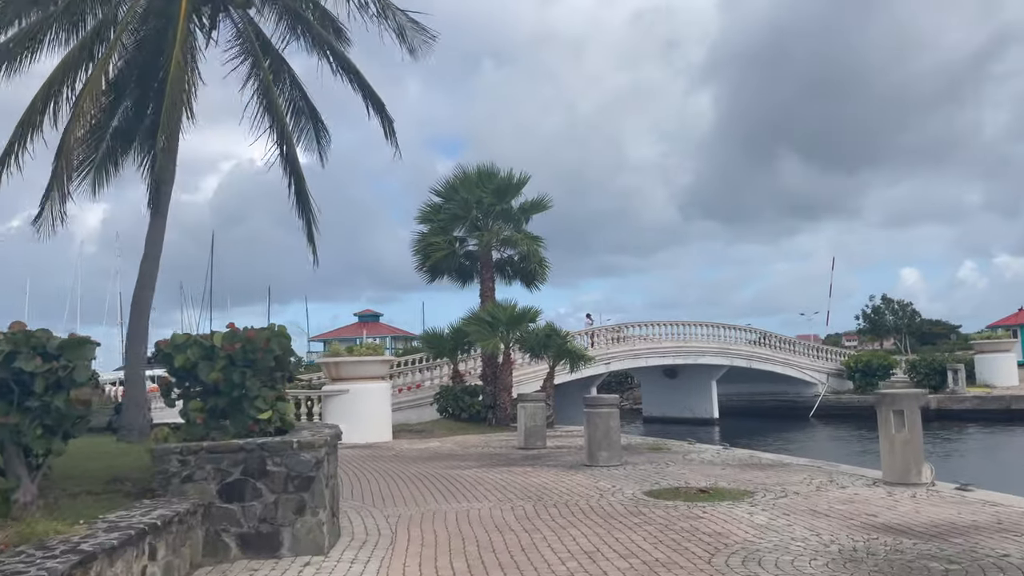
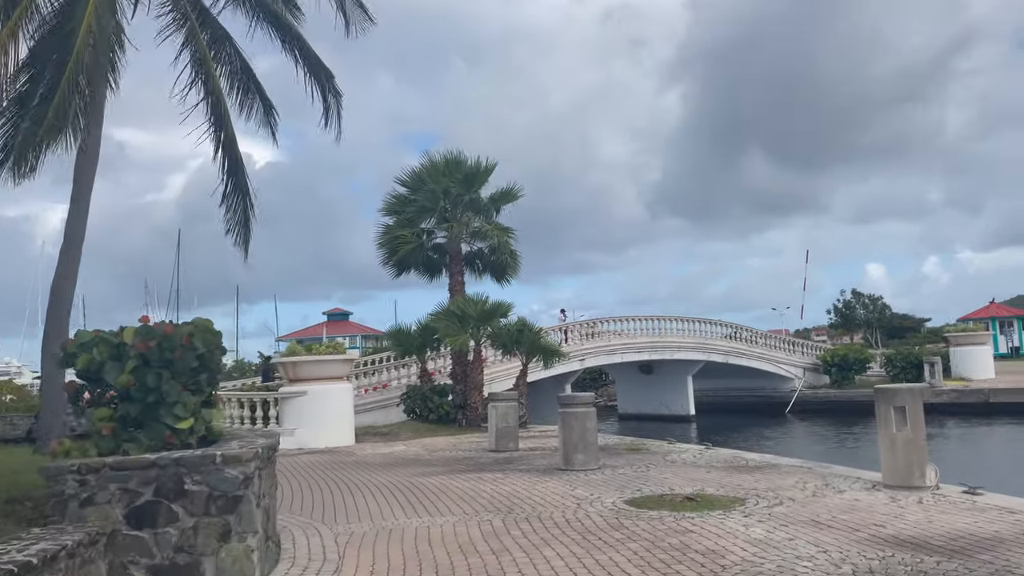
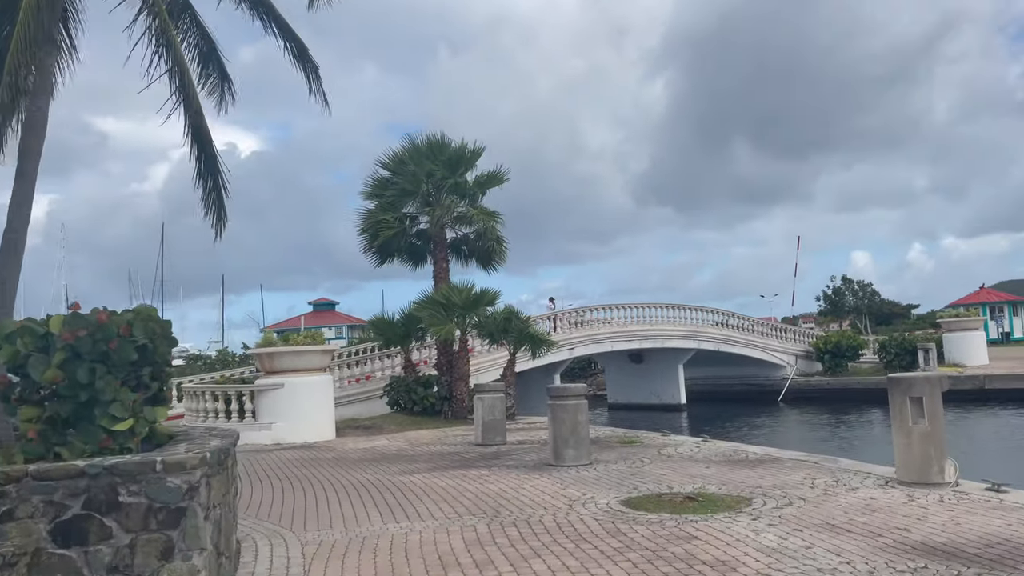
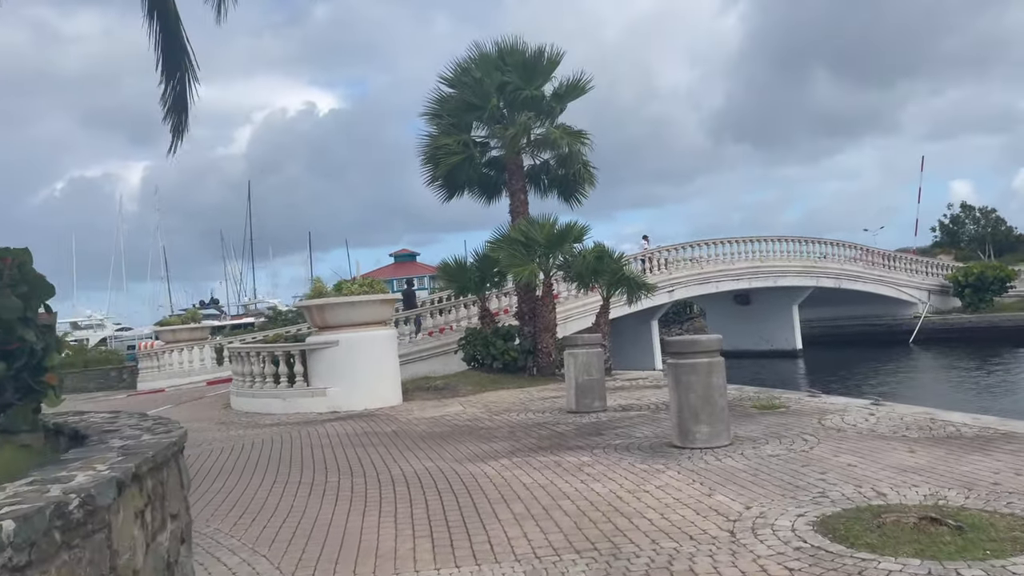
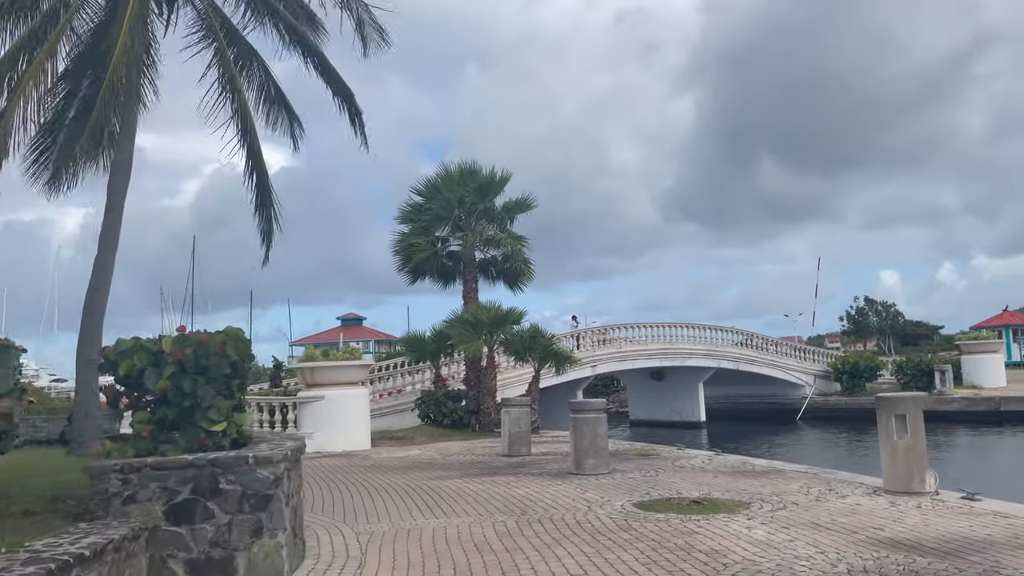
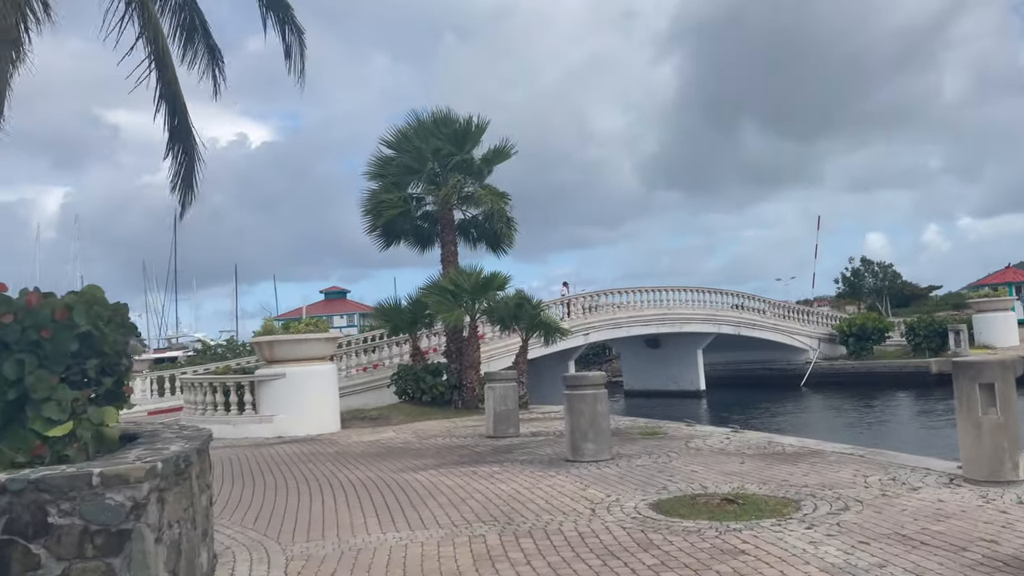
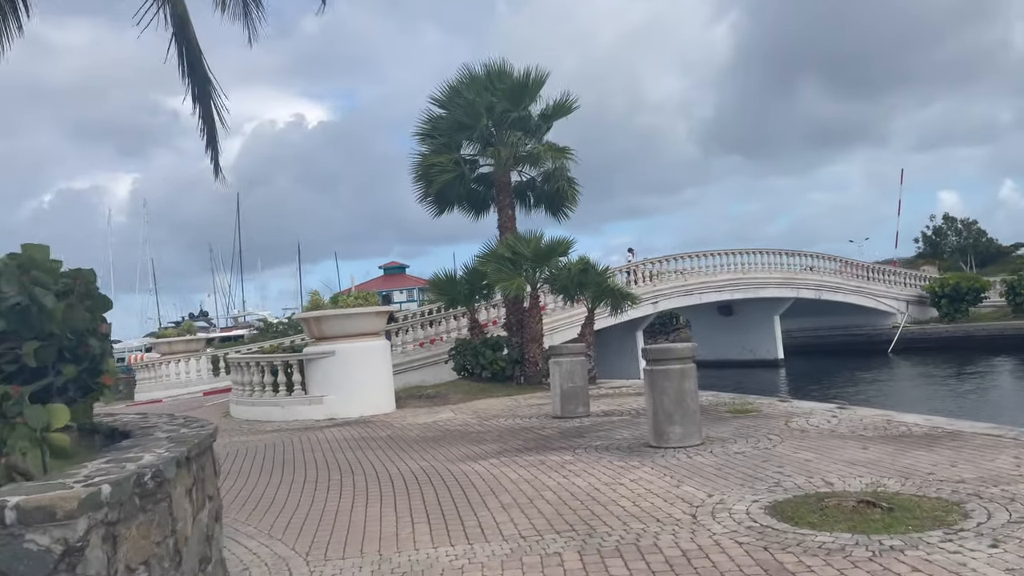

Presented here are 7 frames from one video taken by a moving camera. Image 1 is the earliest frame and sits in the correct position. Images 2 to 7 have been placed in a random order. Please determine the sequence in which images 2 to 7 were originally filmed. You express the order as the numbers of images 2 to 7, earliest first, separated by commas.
5, 2, 3, 6, 7, 4
